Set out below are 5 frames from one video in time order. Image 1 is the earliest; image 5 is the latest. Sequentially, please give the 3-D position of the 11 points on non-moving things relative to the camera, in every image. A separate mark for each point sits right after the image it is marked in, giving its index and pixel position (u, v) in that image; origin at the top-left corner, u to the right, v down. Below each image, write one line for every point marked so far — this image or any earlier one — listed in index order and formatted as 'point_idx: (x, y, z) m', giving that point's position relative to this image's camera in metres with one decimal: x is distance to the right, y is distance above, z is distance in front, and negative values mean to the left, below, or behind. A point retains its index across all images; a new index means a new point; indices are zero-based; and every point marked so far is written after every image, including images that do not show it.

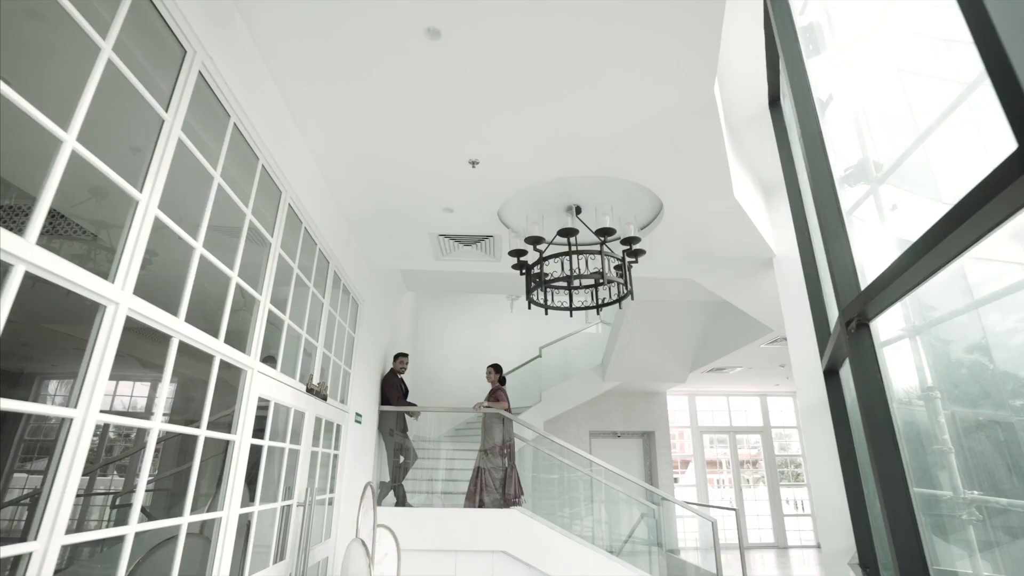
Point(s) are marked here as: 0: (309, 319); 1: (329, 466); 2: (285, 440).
0: (-1.4, -0.2, +3.6) m
1: (-1.5, -1.4, +4.2) m
2: (-1.4, -0.9, +3.2) m
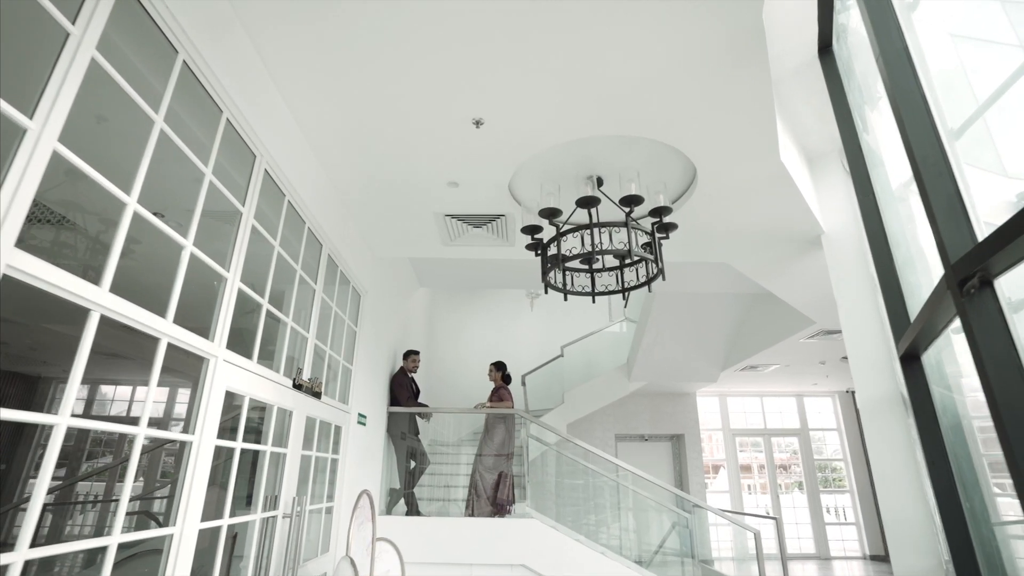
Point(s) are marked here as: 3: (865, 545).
0: (-1.3, -0.1, +3.2) m
1: (-1.3, -1.3, +3.8) m
2: (-1.3, -0.8, +2.8) m
3: (+6.8, -5.0, +10.1) m
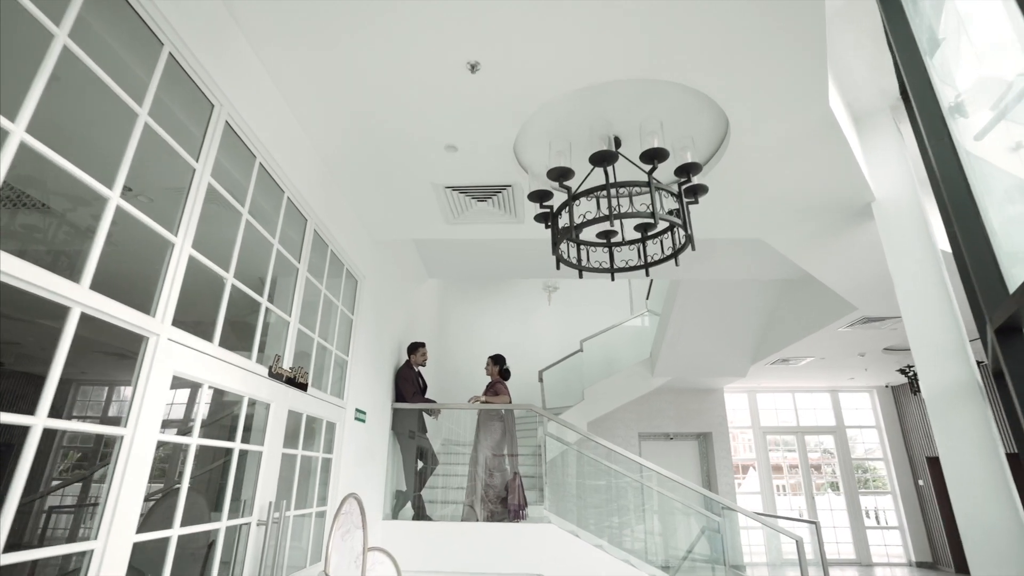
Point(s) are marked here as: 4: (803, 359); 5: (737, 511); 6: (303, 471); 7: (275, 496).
0: (-1.3, 0.0, +2.9) m
1: (-1.3, -1.2, +3.4) m
2: (-1.3, -0.7, +2.4) m
3: (+7.2, -4.7, +9.5) m
4: (+4.6, -1.1, +8.3) m
5: (+2.0, -2.0, +4.8) m
6: (-1.3, -1.1, +3.2) m
7: (-1.3, -1.1, +2.8) m
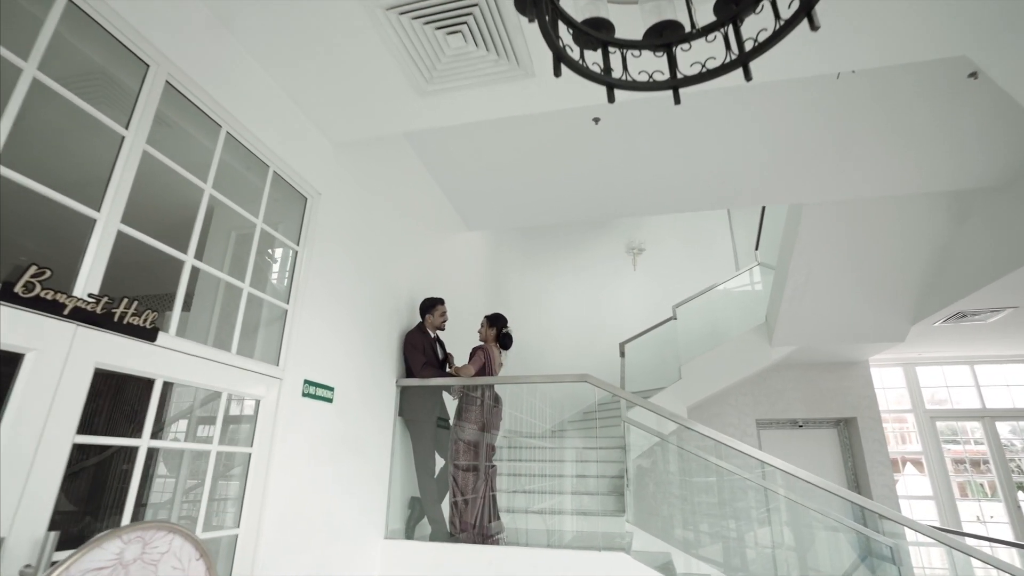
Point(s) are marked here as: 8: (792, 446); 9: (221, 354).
0: (-1.4, +0.4, +1.6) m
1: (-1.2, -0.8, +2.2) m
2: (-1.4, -0.3, +1.2) m
3: (+8.4, -3.7, +6.6) m
4: (+5.4, -0.3, +5.9) m
5: (+2.3, -1.4, +3.0) m
6: (-1.3, -0.7, +2.0) m
7: (-1.3, -0.7, +1.5) m
8: (+4.0, -2.3, +7.6) m
9: (-1.2, -0.3, +2.2) m
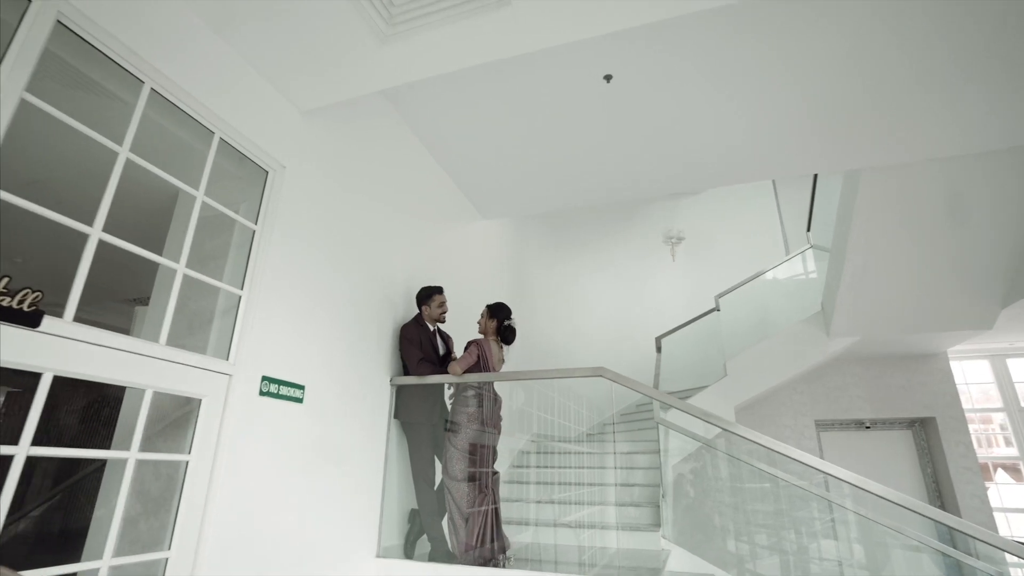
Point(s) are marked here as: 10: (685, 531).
0: (-1.6, +0.5, +1.3) m
1: (-1.3, -0.7, +1.9) m
2: (-1.6, -0.2, +0.9) m
3: (+8.8, -3.4, +5.3) m
4: (+5.6, 0.0, +5.0) m
5: (+2.3, -1.2, +2.3) m
6: (-1.4, -0.6, +1.6) m
7: (-1.5, -0.6, +1.2) m
8: (+4.5, -2.1, +6.8) m
9: (-1.3, -0.2, +1.9) m
10: (+0.9, -1.3, +2.8) m
